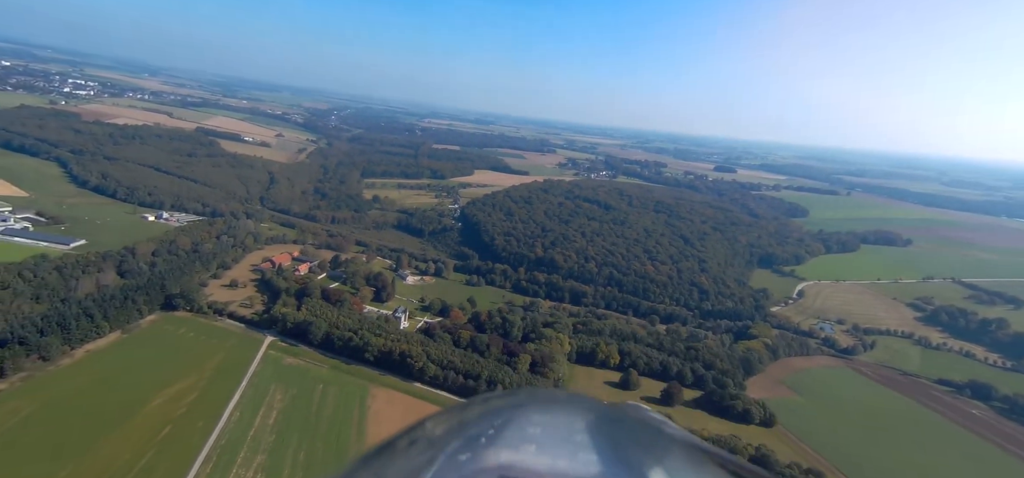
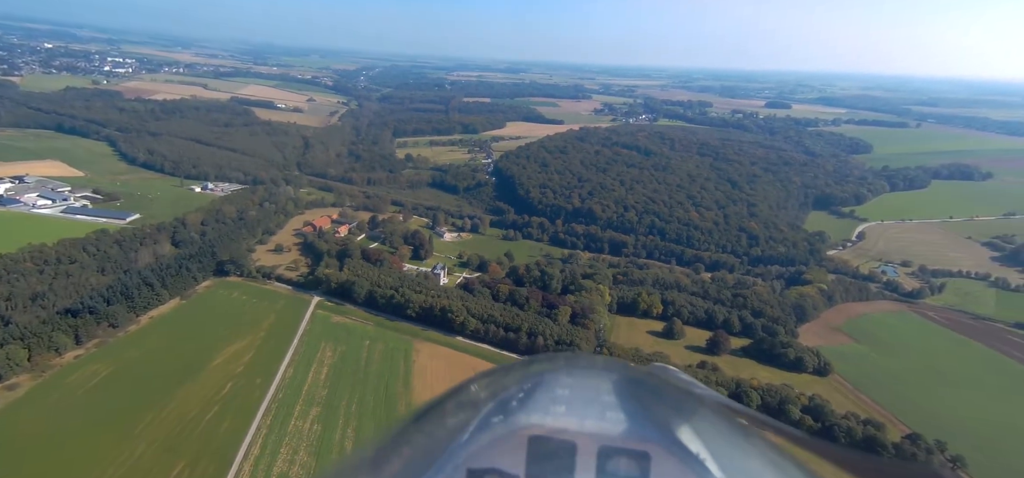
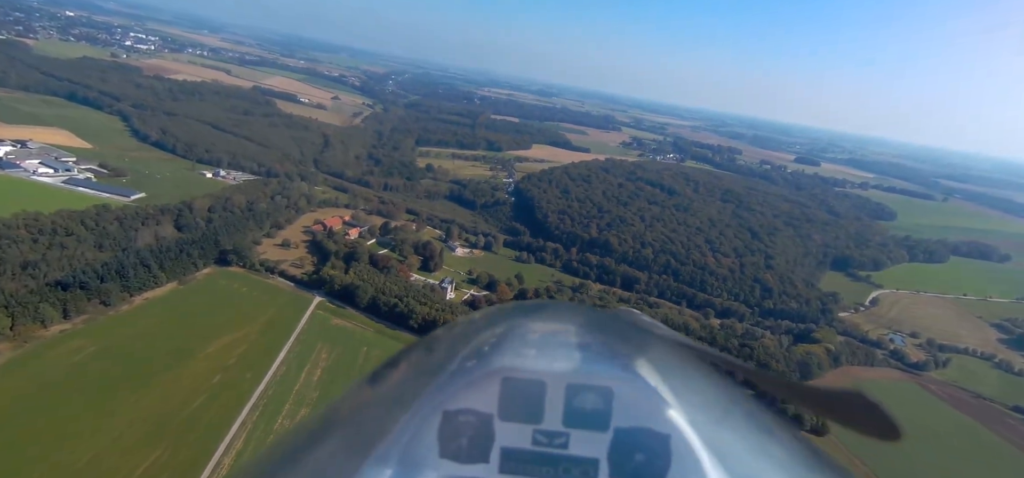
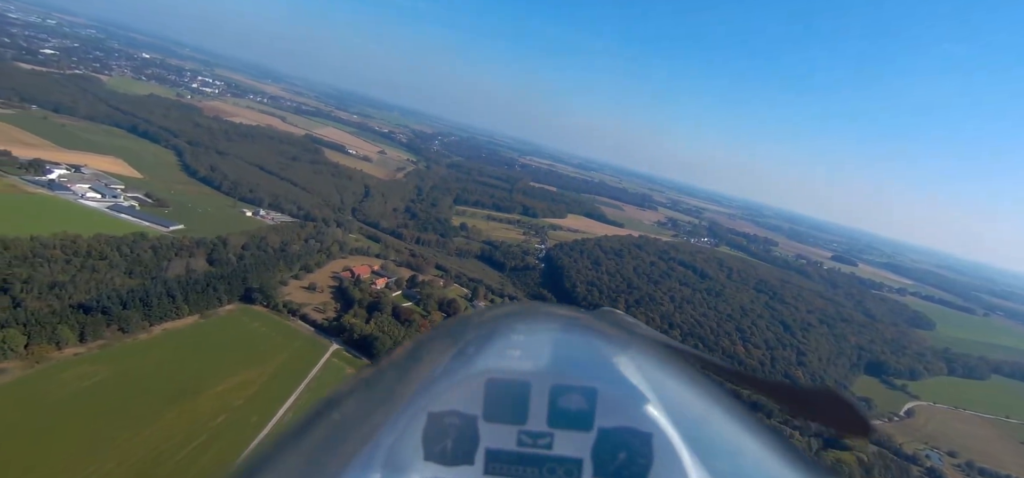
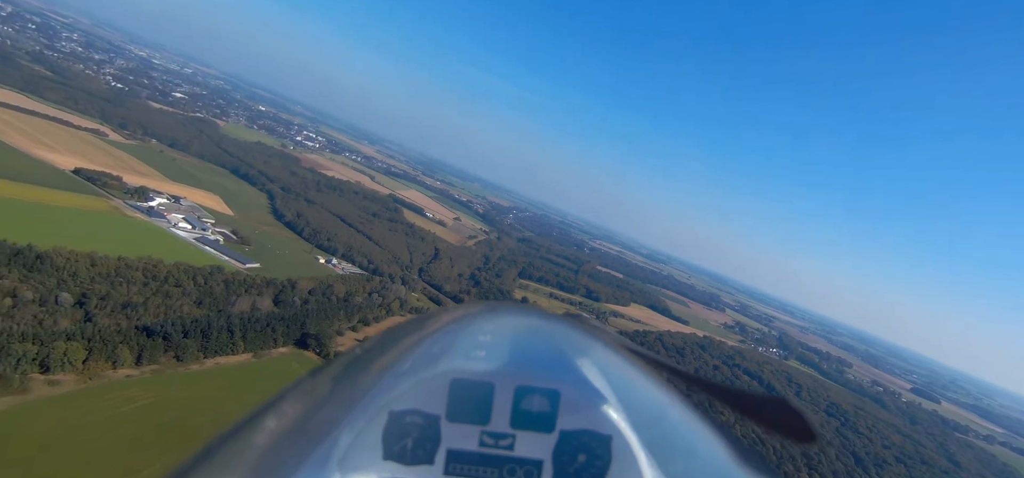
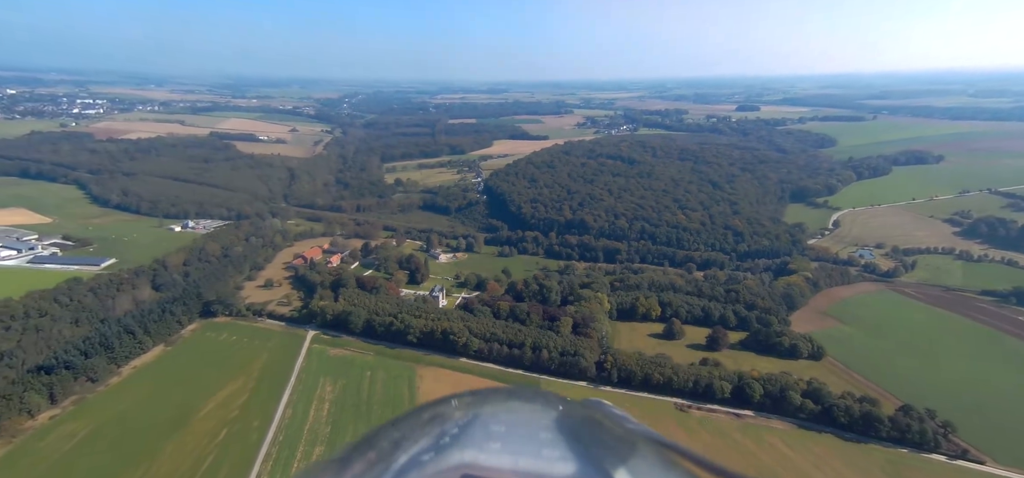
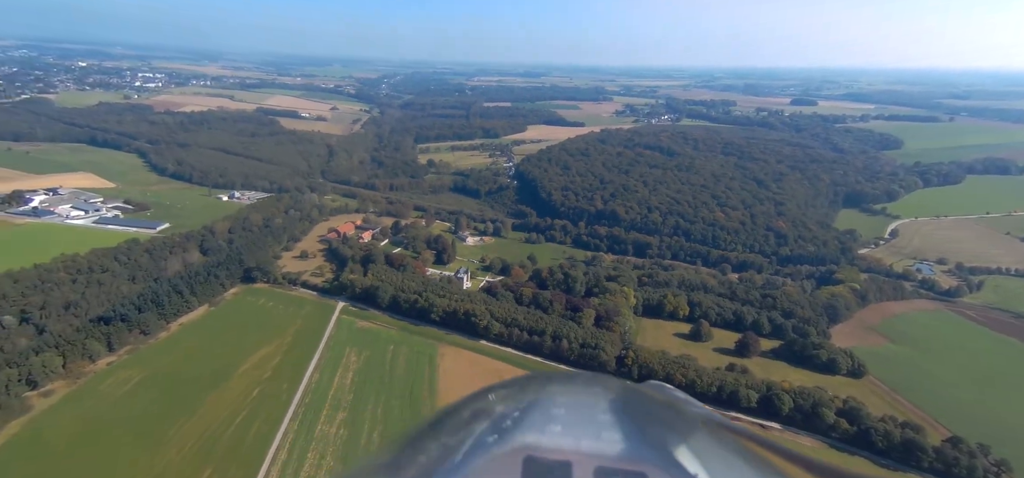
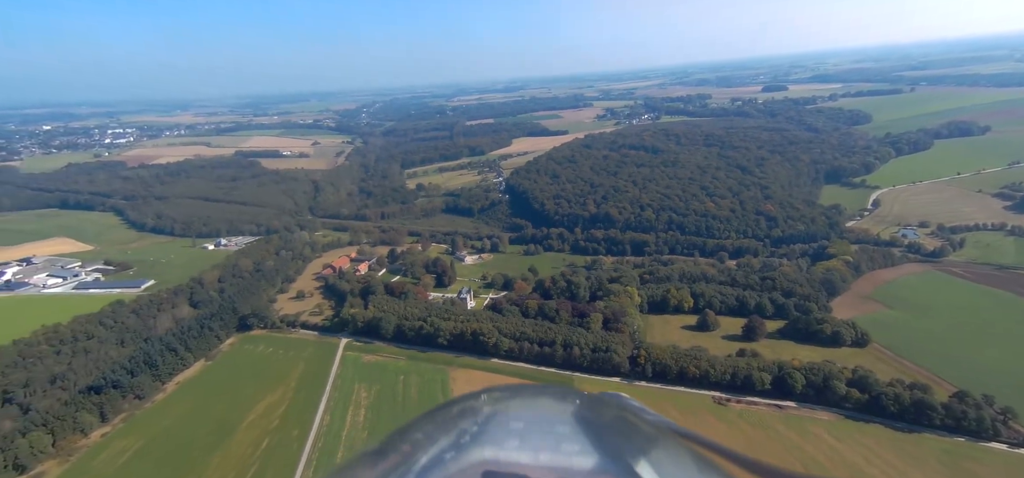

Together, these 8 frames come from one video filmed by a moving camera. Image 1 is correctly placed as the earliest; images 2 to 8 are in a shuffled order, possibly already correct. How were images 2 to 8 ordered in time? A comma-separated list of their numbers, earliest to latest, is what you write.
6, 8, 7, 2, 3, 4, 5
